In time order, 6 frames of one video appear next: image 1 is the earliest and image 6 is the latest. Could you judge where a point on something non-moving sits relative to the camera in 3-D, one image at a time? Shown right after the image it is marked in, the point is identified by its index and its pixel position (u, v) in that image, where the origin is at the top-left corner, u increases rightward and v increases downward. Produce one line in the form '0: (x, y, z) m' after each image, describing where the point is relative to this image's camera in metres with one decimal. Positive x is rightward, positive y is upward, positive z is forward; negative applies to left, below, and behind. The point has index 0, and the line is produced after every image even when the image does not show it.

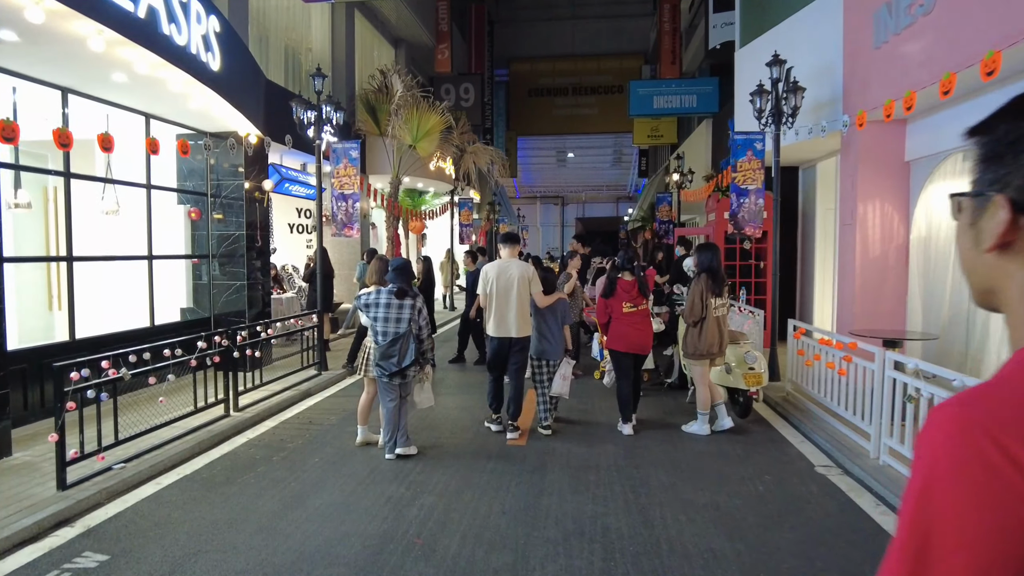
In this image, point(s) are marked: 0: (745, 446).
0: (+2.2, -1.5, +6.1) m
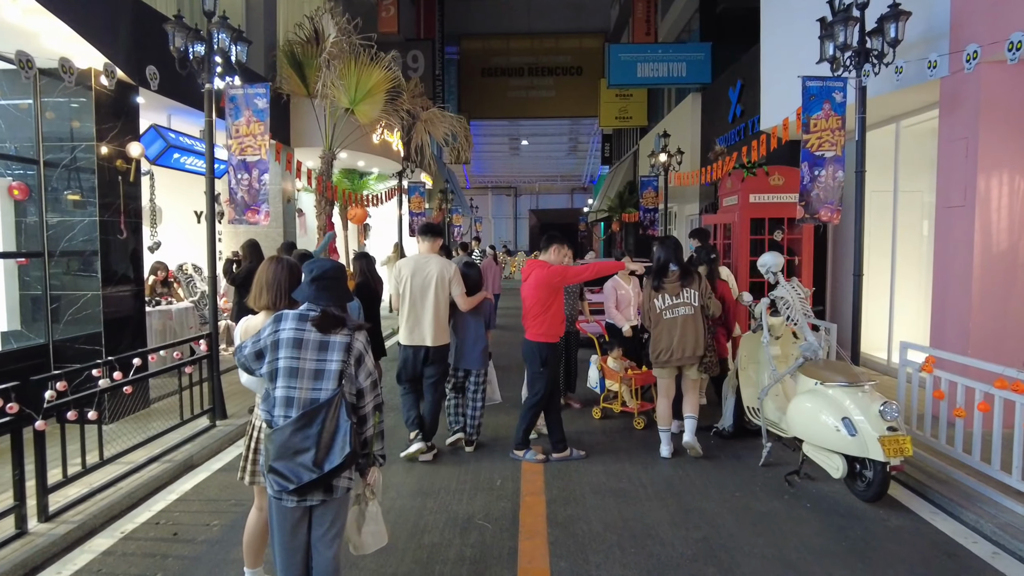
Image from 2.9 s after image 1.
0: (+2.2, -1.6, +3.7) m
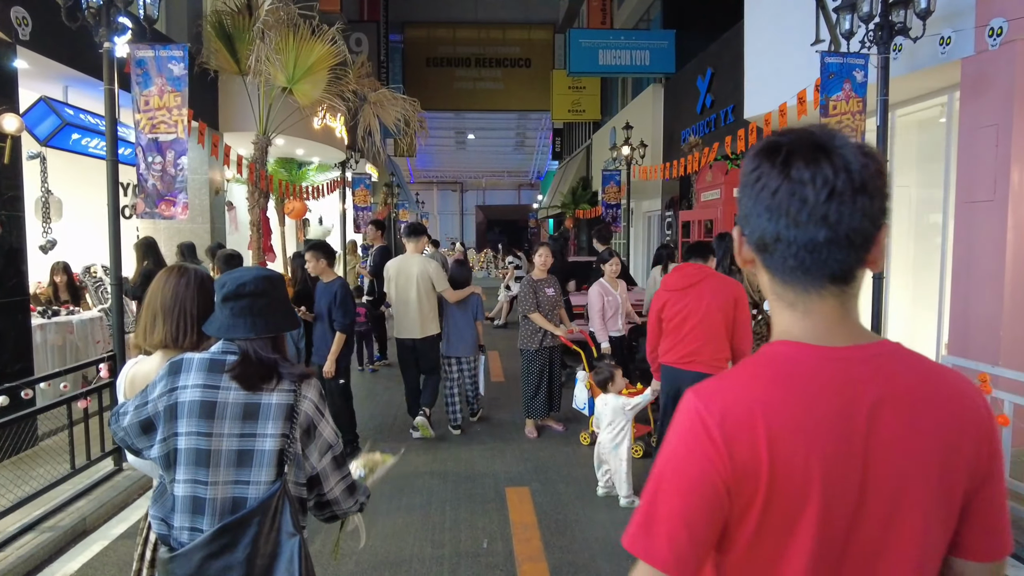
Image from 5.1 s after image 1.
0: (+2.3, -1.6, +2.9) m
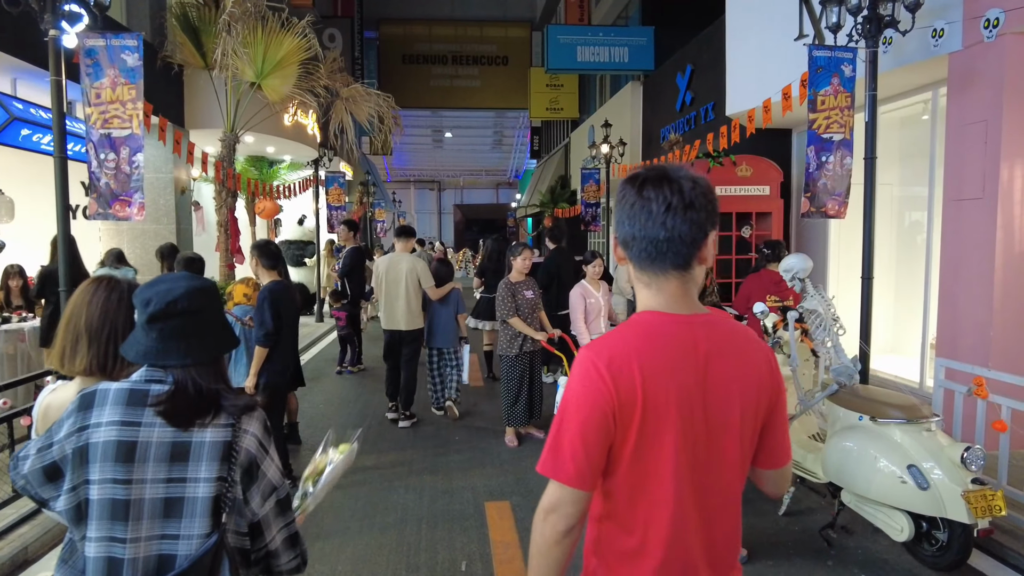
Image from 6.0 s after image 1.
0: (+2.2, -1.6, +2.7) m
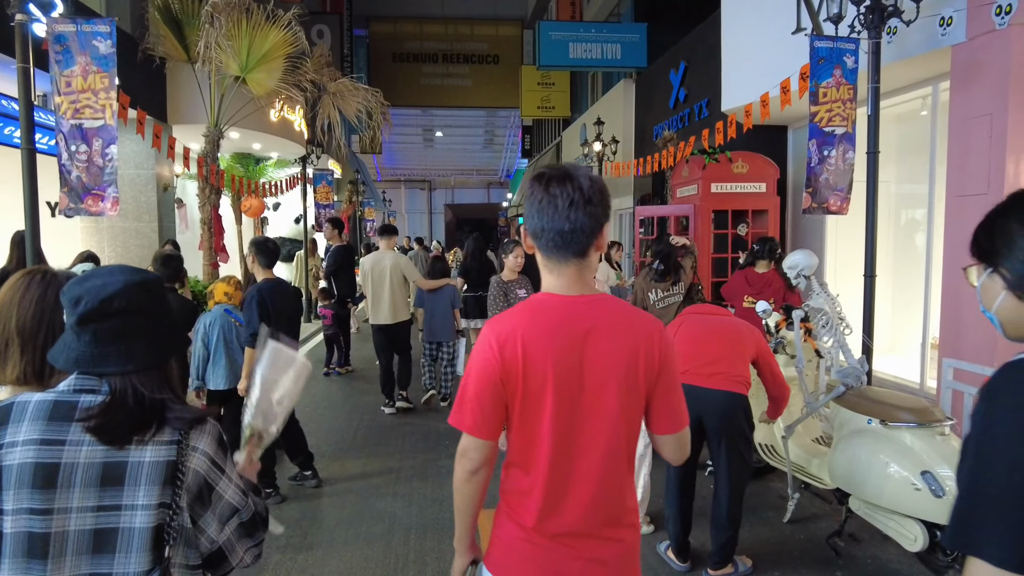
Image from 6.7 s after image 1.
0: (+2.2, -1.6, +2.6) m
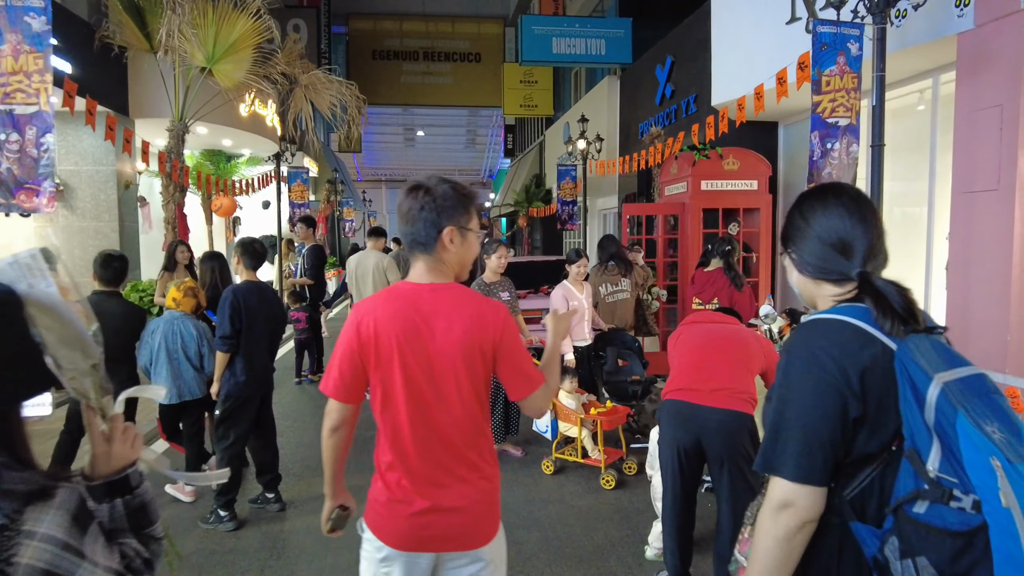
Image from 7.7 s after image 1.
0: (+2.1, -1.6, +2.2) m
